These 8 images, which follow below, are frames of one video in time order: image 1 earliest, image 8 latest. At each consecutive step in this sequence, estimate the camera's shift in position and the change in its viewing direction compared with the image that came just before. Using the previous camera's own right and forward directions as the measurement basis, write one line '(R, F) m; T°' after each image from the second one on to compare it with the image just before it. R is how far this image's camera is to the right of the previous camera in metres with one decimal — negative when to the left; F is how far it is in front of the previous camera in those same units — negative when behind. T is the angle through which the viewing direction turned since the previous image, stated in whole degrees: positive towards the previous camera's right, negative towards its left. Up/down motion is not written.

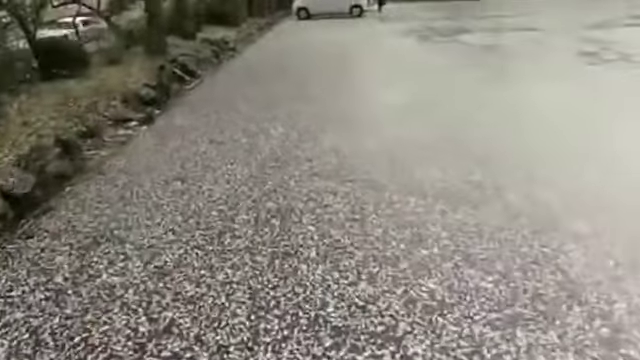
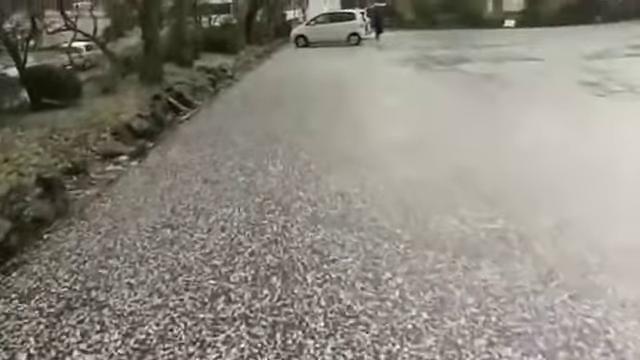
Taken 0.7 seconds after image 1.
(-0.1, +0.6) m; 0°
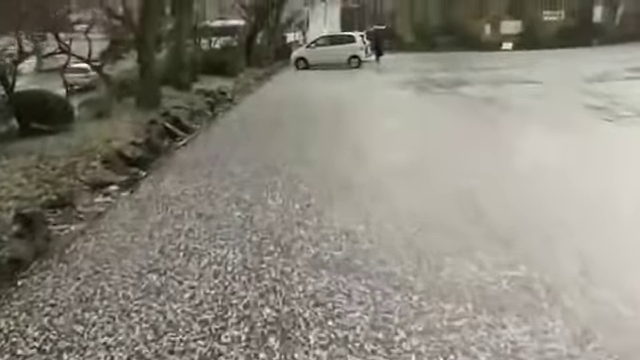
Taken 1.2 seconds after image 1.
(0.0, +0.5) m; 0°
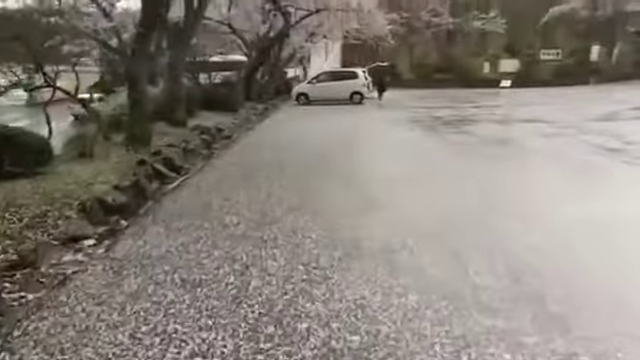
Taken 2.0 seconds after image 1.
(-0.1, +1.0) m; 0°
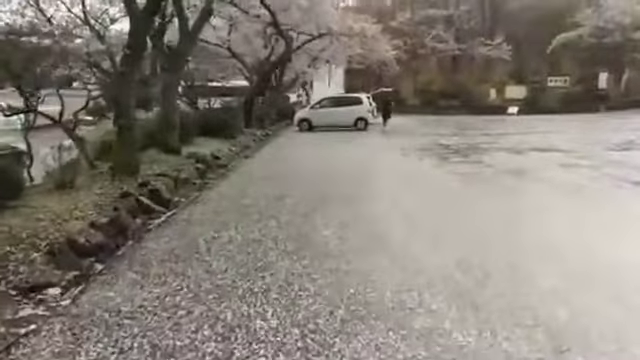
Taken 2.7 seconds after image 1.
(0.0, +0.9) m; 0°
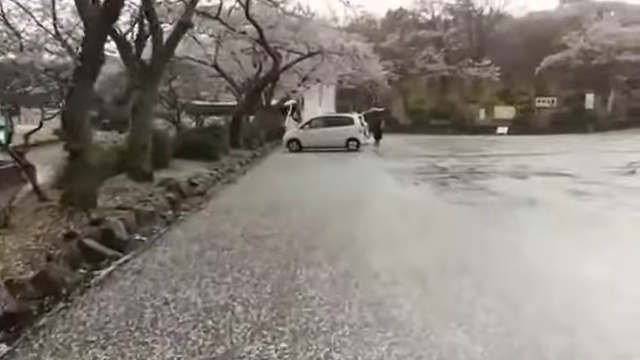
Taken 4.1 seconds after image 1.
(+0.1, +1.7) m; +1°
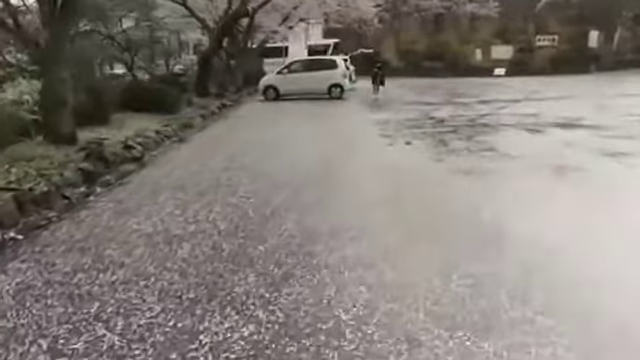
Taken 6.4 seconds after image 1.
(+0.5, +2.8) m; +1°
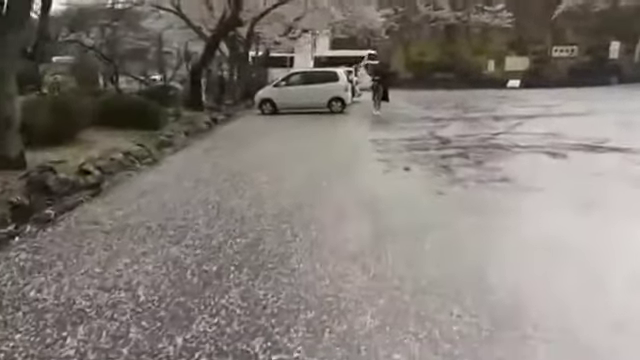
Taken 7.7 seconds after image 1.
(+0.4, +1.6) m; -1°
